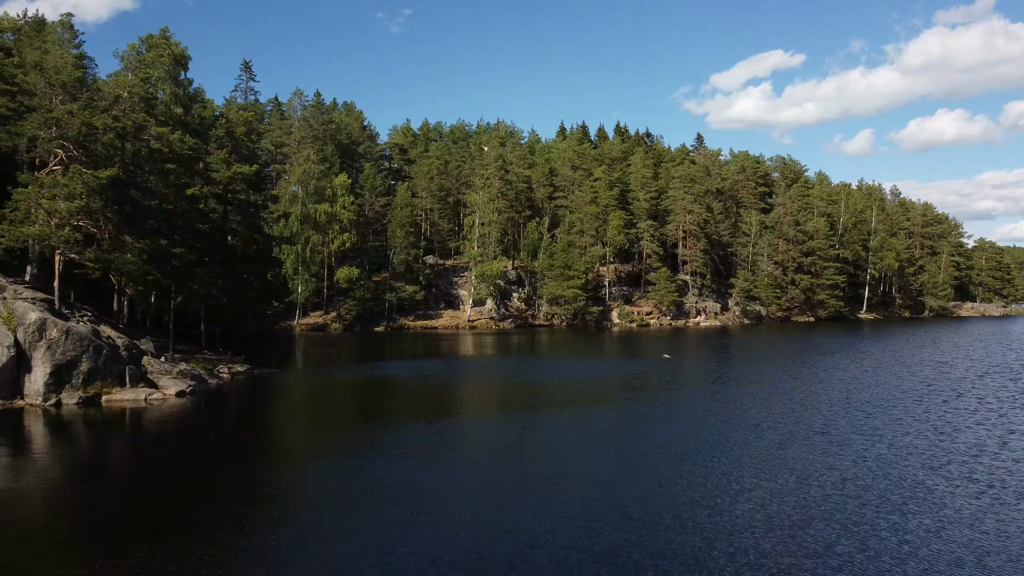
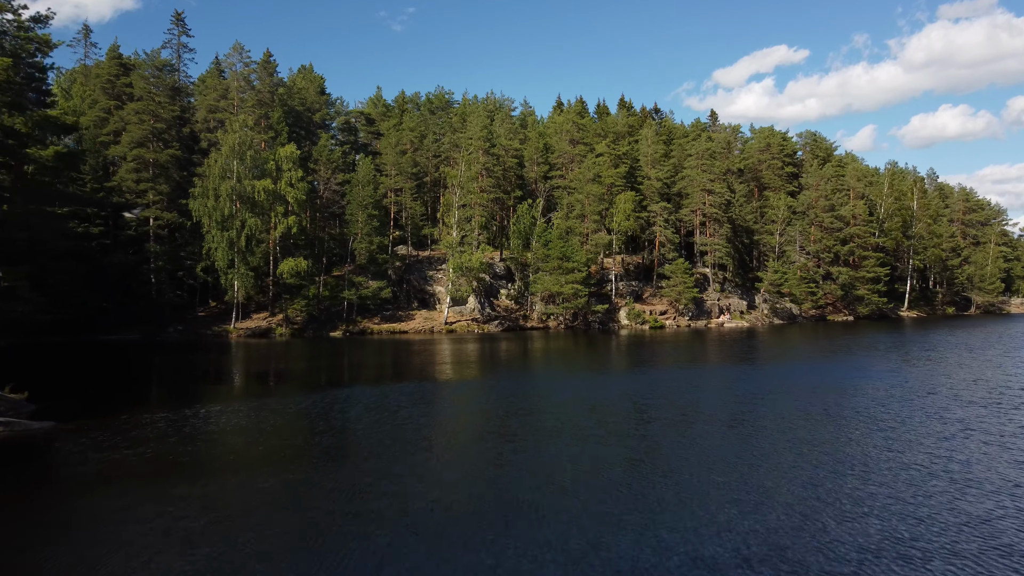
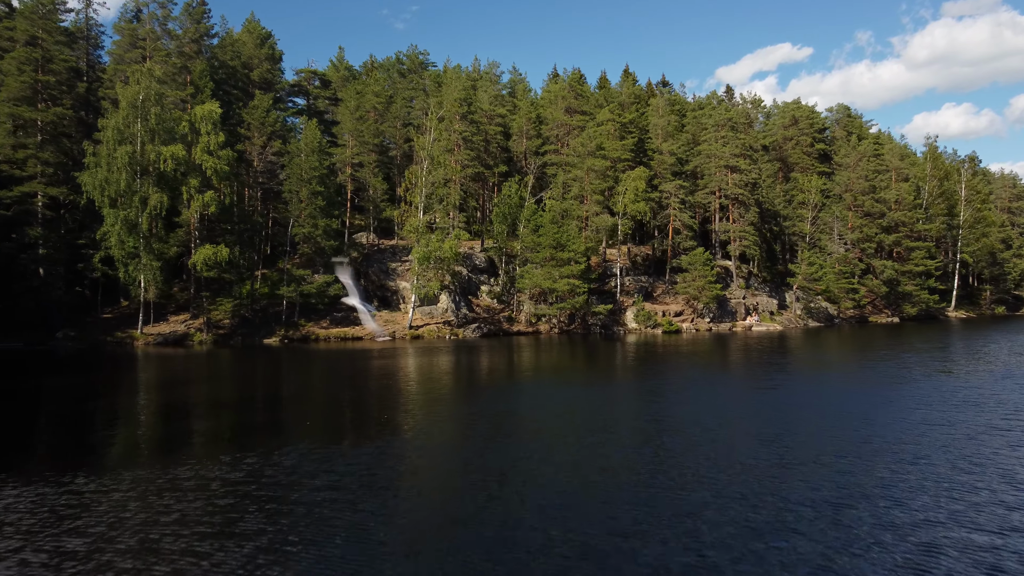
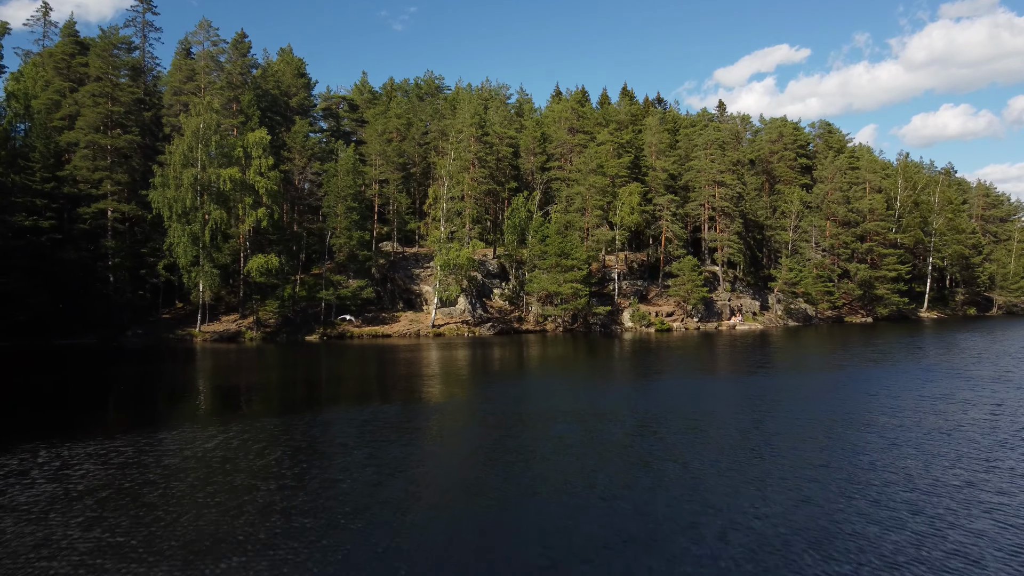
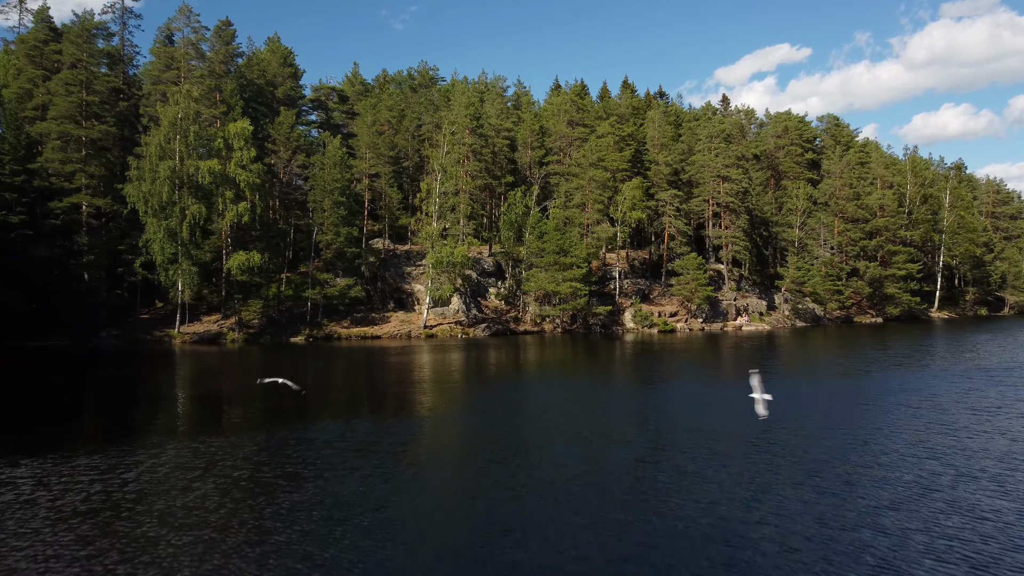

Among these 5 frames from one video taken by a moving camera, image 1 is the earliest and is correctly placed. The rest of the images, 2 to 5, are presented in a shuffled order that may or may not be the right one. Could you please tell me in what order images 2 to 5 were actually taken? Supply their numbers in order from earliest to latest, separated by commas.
2, 4, 5, 3
